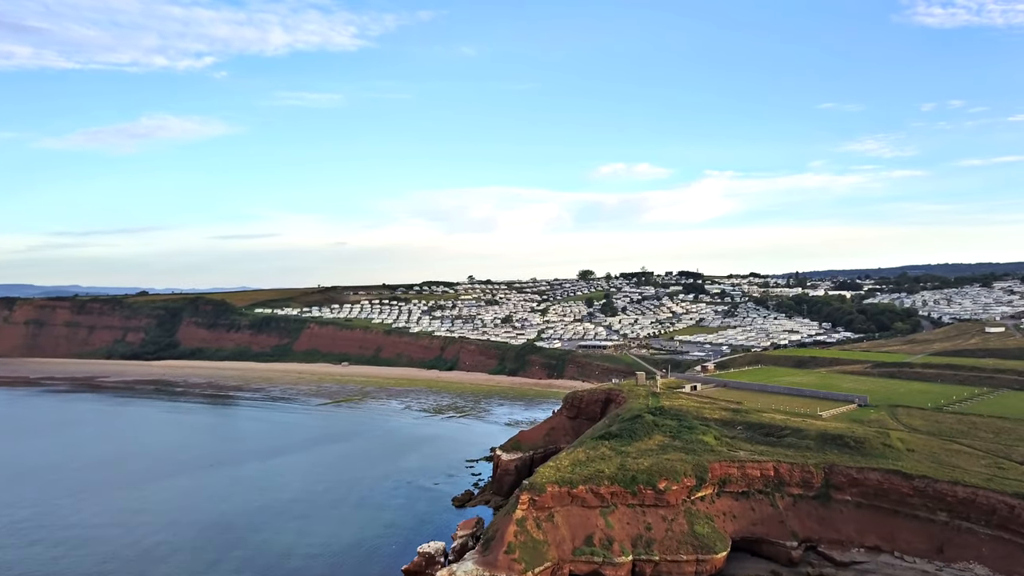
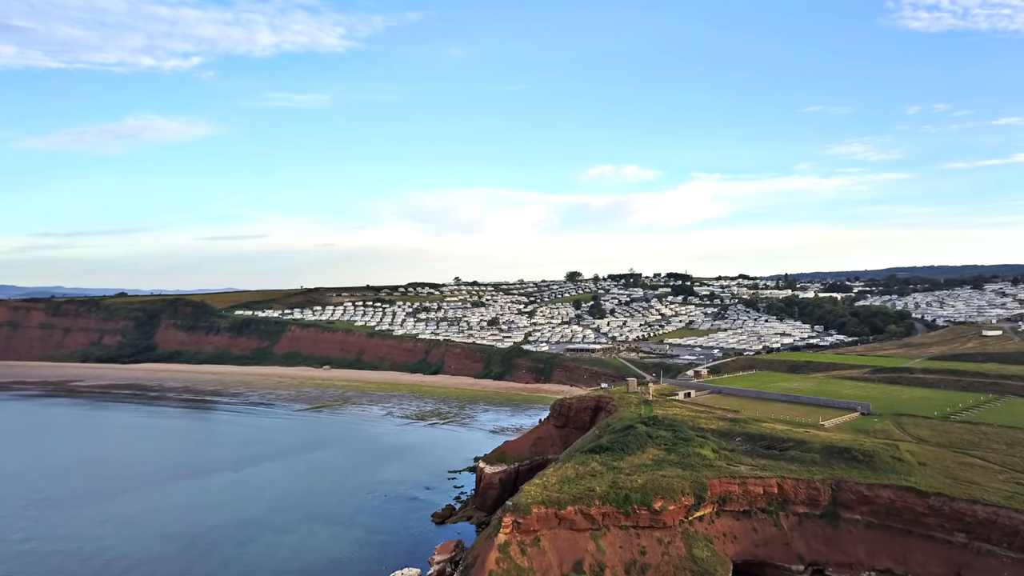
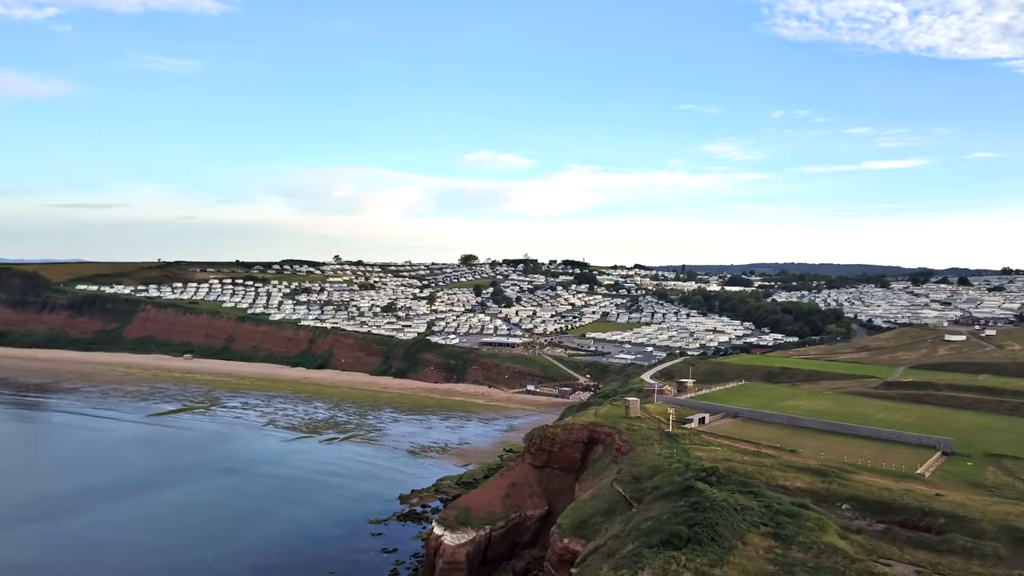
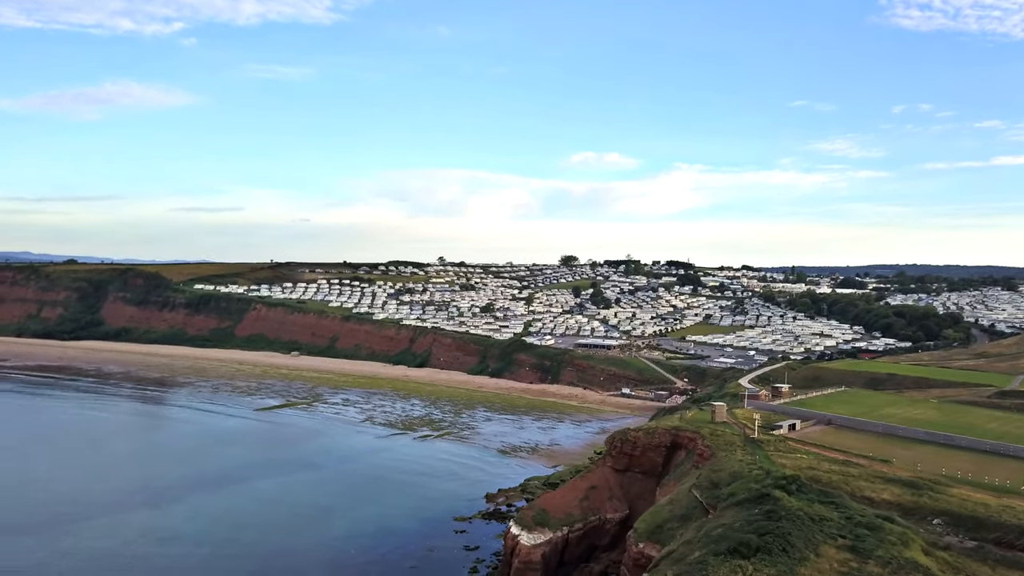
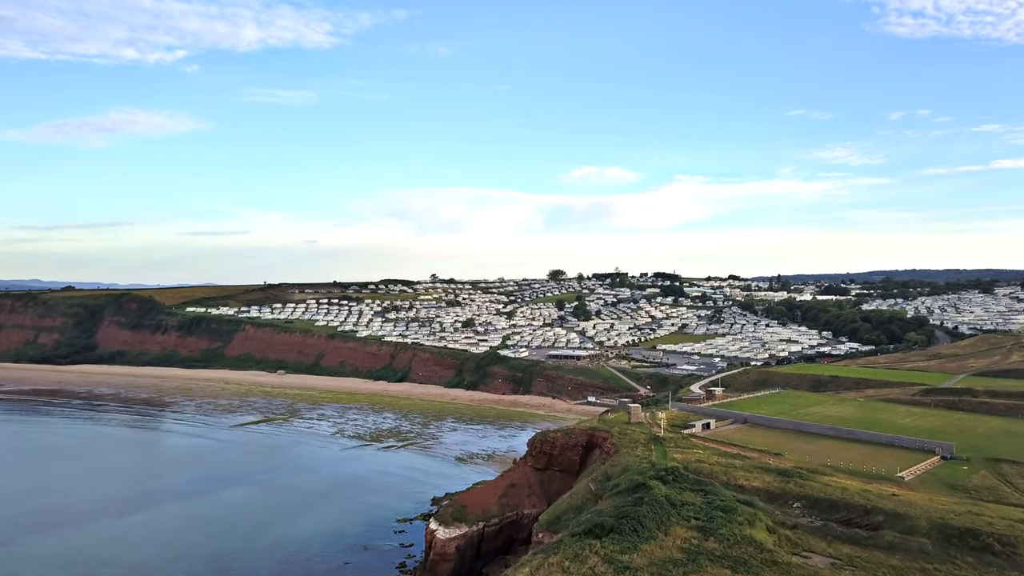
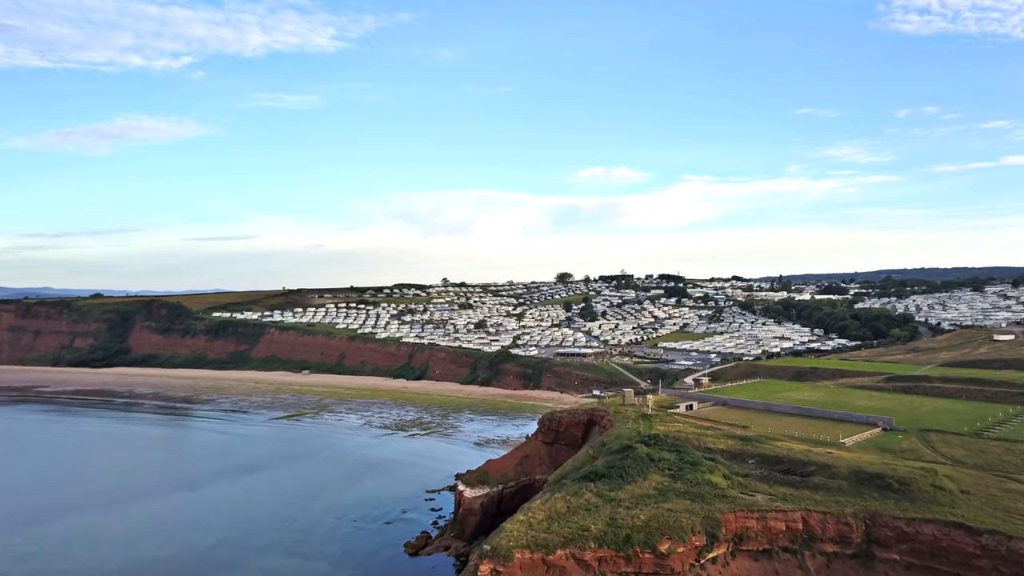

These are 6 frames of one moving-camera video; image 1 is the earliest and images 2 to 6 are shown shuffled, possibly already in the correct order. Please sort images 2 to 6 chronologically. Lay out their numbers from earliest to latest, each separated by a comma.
2, 6, 5, 4, 3
